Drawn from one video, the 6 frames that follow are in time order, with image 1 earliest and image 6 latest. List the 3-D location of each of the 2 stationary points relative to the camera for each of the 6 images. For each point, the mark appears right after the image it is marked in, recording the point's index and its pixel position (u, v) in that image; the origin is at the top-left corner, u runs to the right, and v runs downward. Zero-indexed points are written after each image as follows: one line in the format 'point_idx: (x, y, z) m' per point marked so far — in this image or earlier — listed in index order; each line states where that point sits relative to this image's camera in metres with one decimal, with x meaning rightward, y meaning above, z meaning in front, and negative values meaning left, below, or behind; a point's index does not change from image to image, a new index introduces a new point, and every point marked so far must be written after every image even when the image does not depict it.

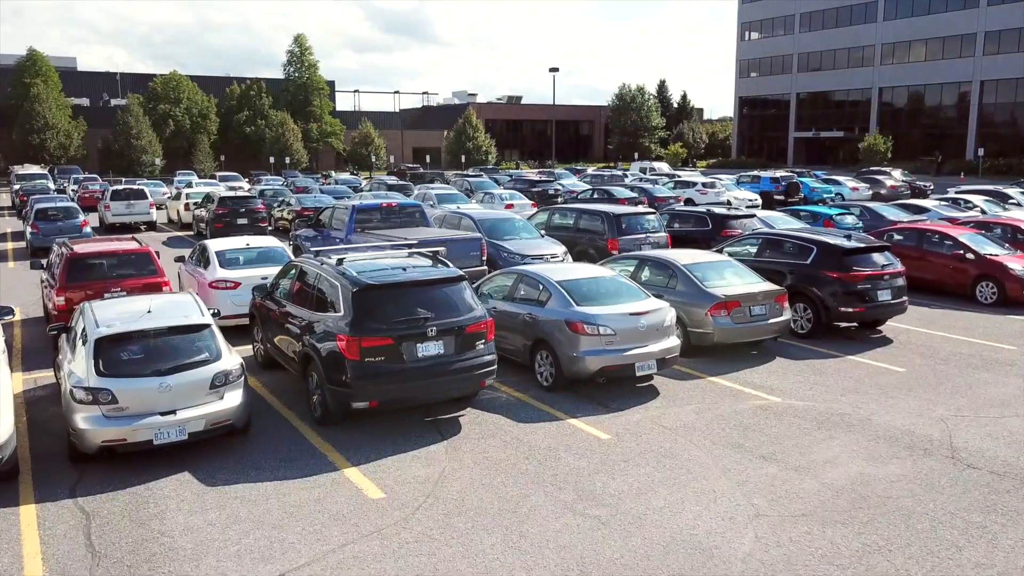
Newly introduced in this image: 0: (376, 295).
0: (-1.3, -0.1, +7.8) m
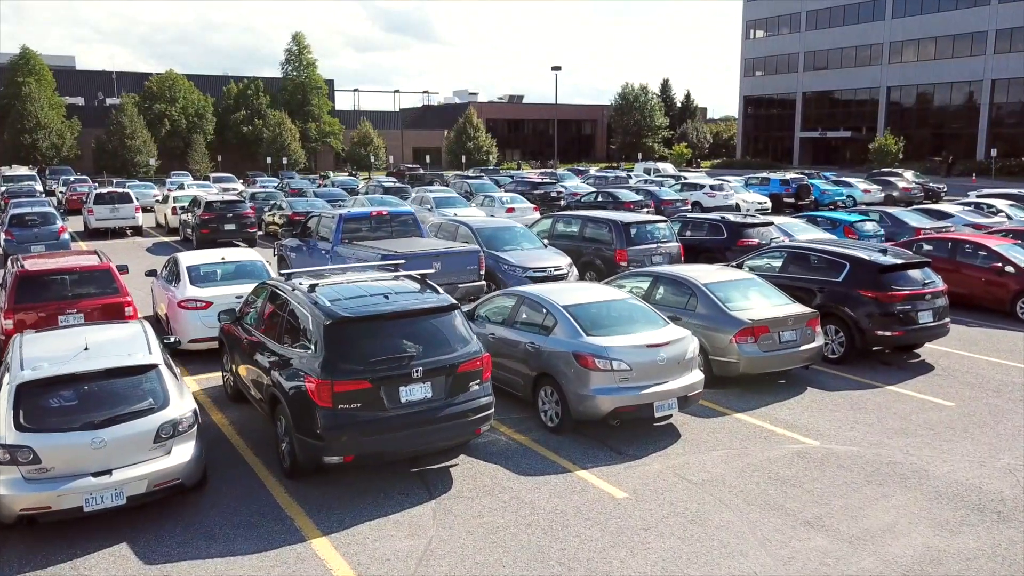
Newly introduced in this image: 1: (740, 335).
0: (-1.3, -0.3, +6.7) m
1: (+2.6, -0.5, +9.3) m
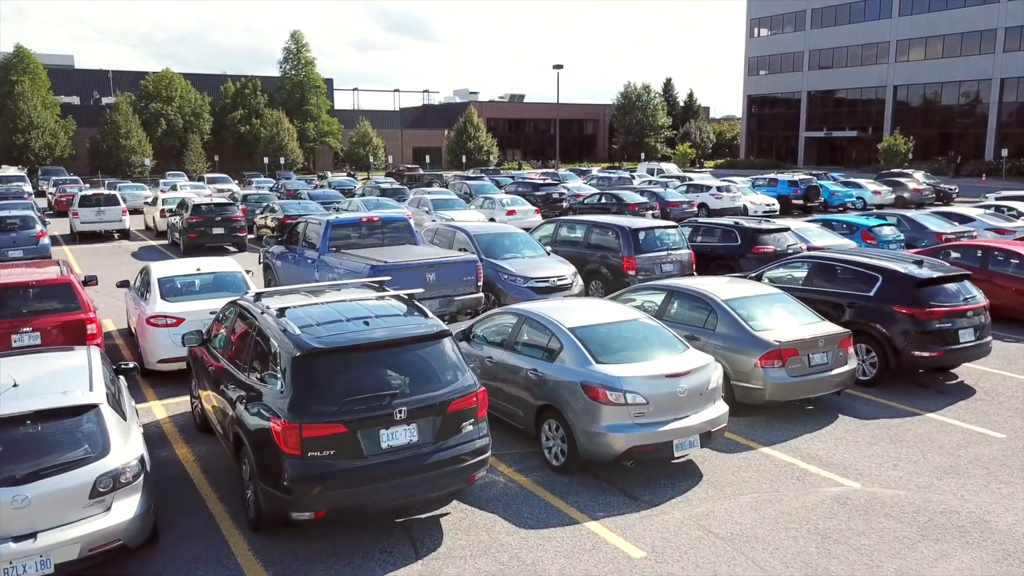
0: (-1.3, -0.5, +5.7) m
1: (+2.6, -0.7, +8.3) m
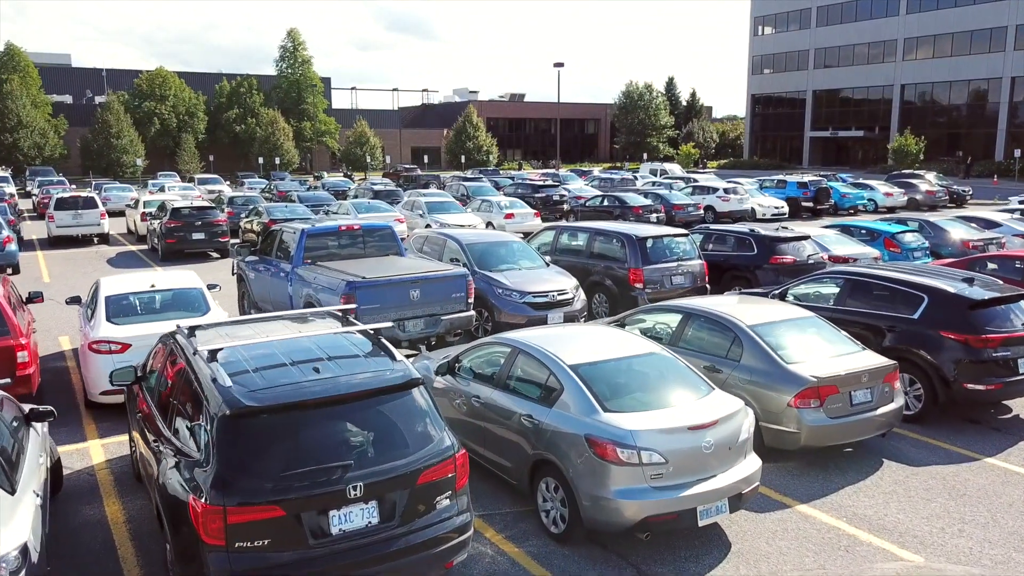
0: (-1.4, -0.8, +4.5) m
1: (+2.5, -1.0, +7.1) m
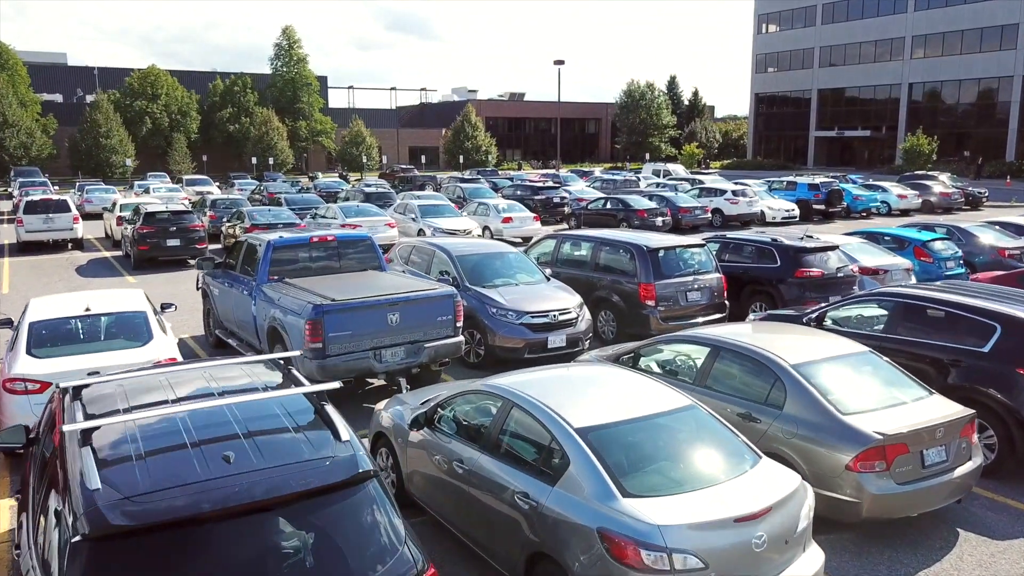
0: (-1.4, -1.0, +3.1) m
1: (+2.5, -1.2, +5.7) m
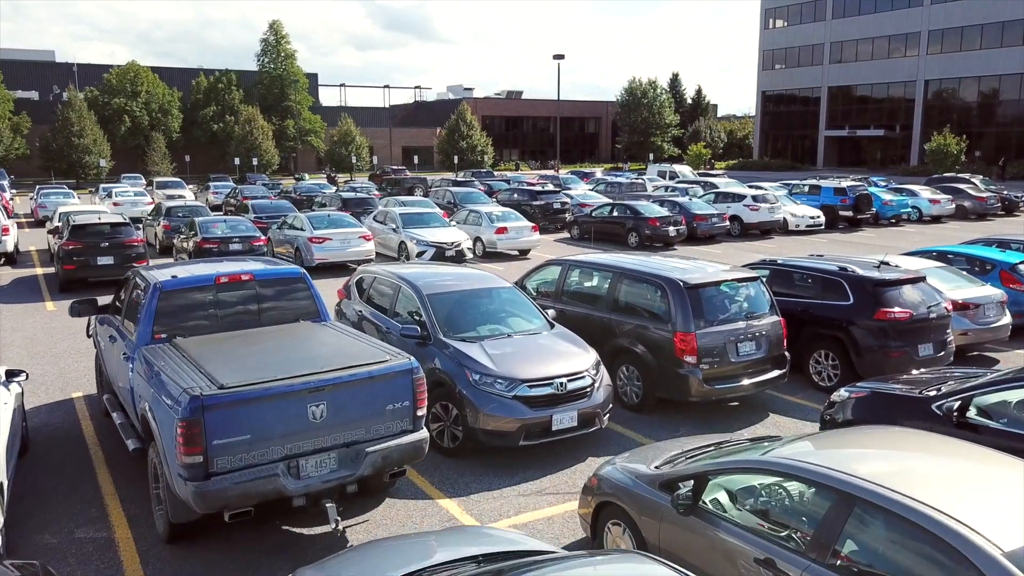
0: (-1.5, -1.5, +0.2) m
1: (+2.4, -1.7, +2.8) m
